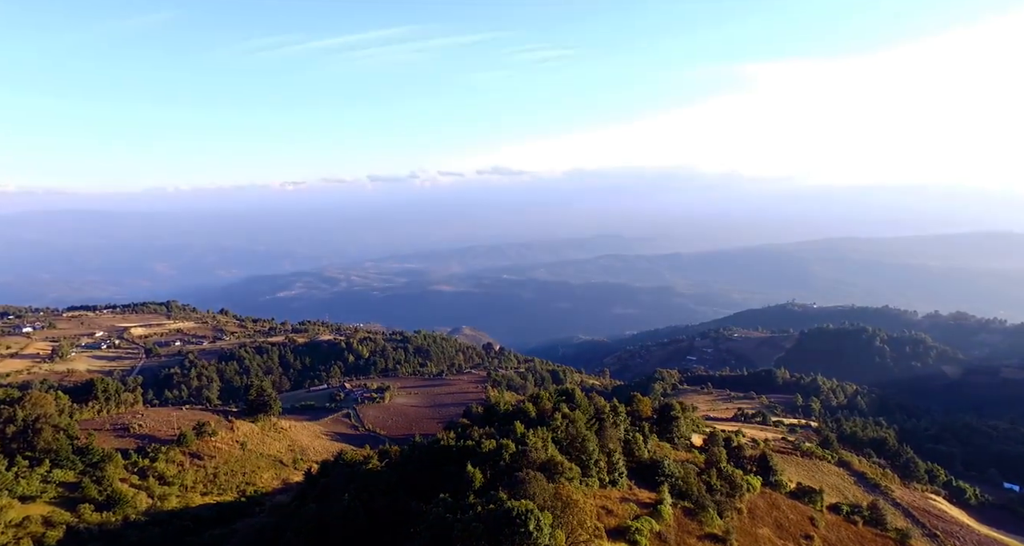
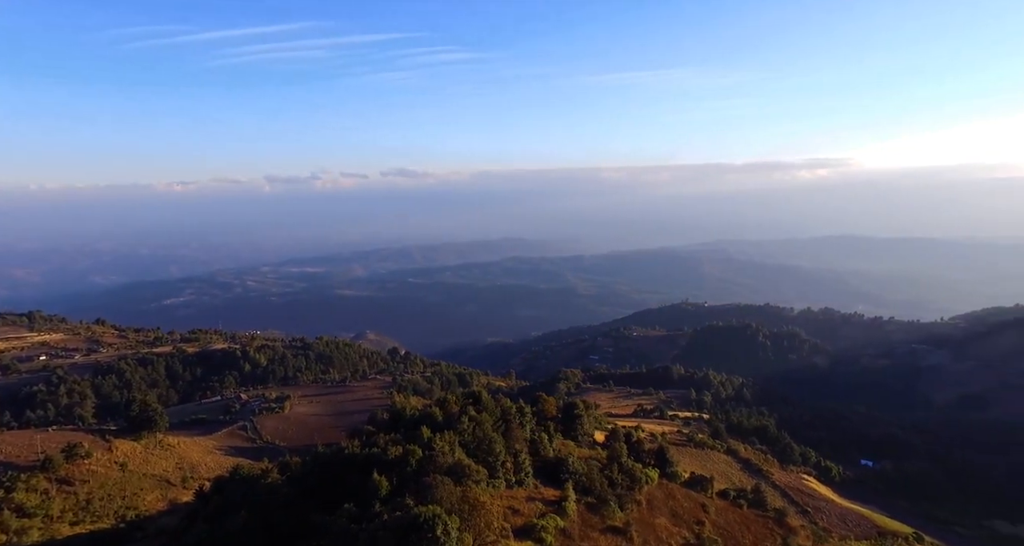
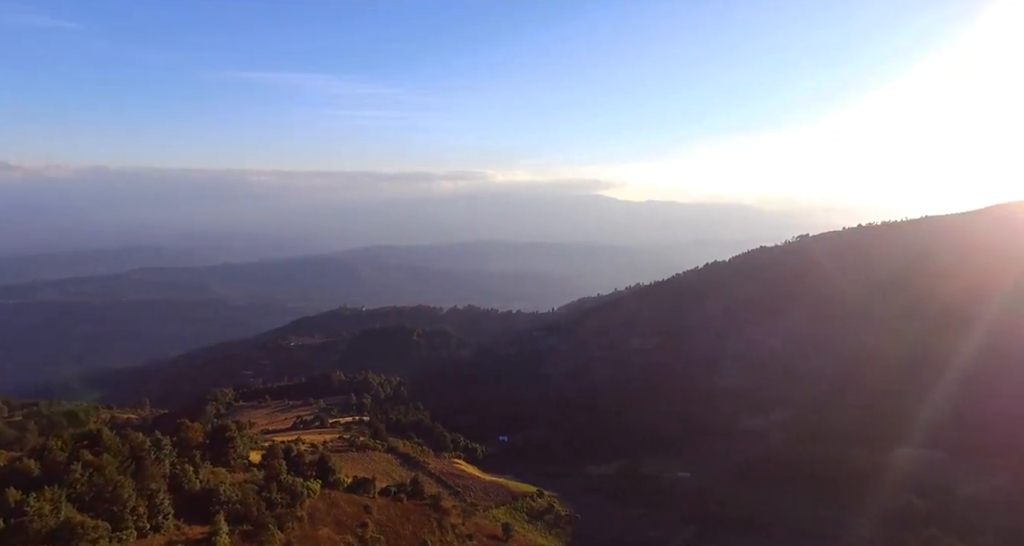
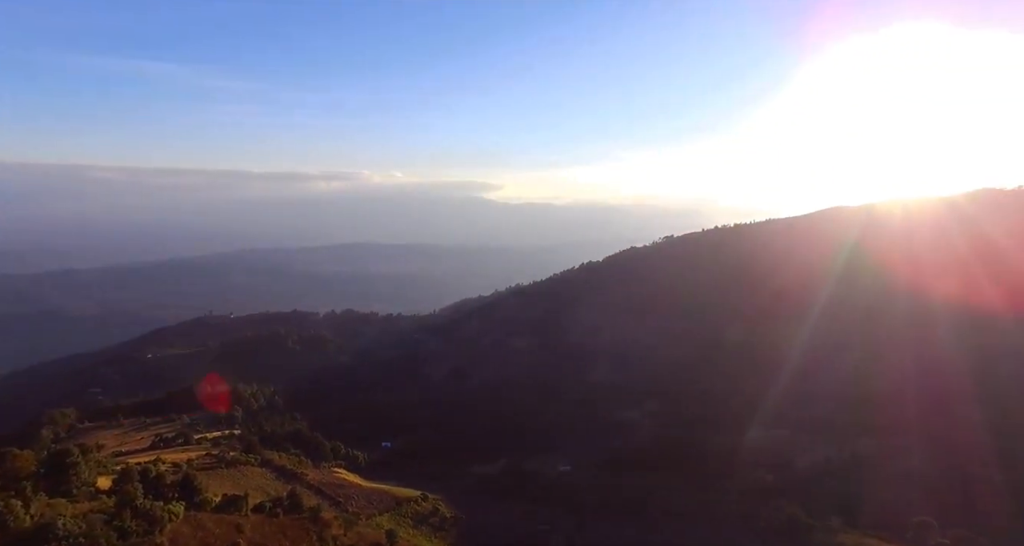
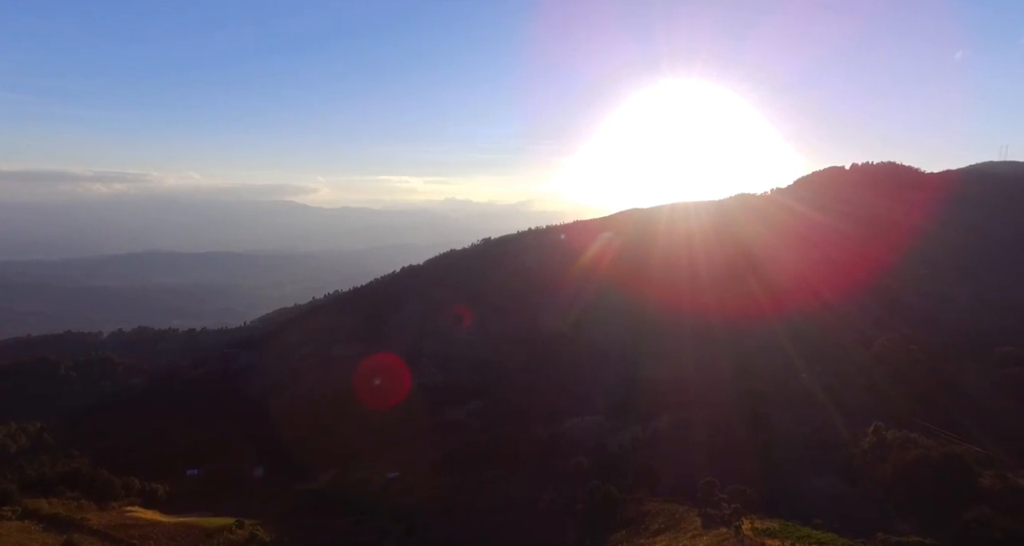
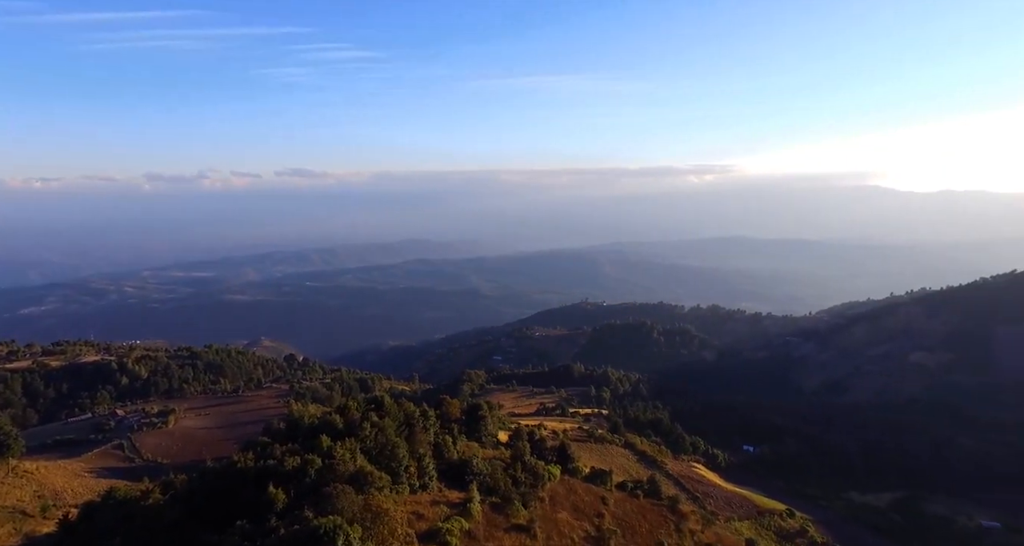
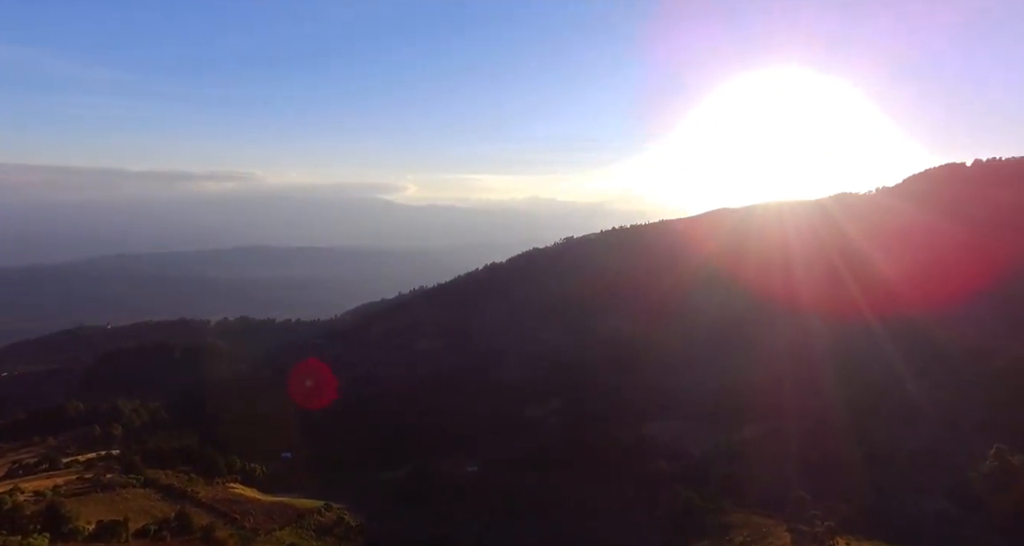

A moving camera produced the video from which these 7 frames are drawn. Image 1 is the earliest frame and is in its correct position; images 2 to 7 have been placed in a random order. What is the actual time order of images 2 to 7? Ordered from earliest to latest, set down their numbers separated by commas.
2, 6, 3, 4, 7, 5
